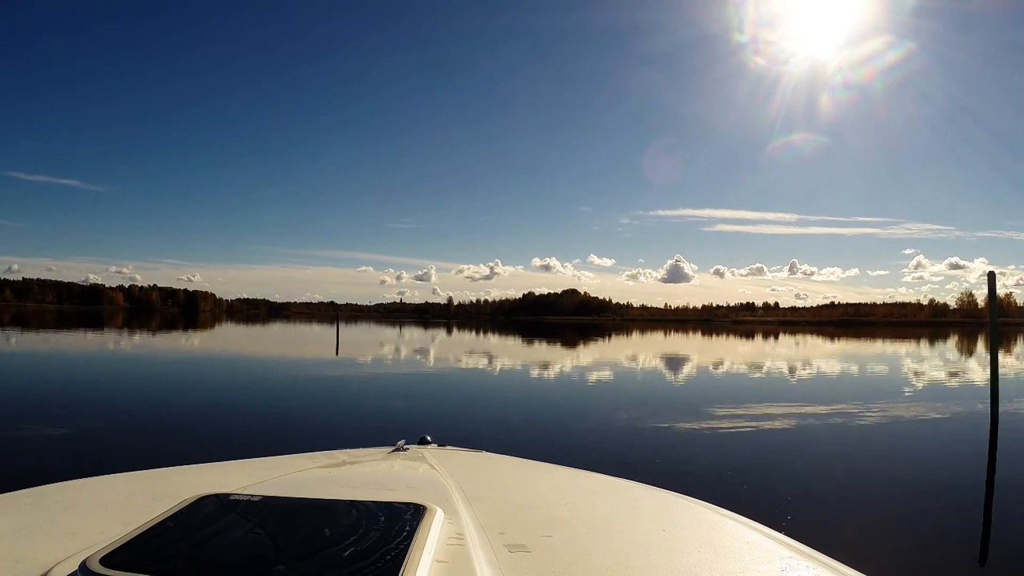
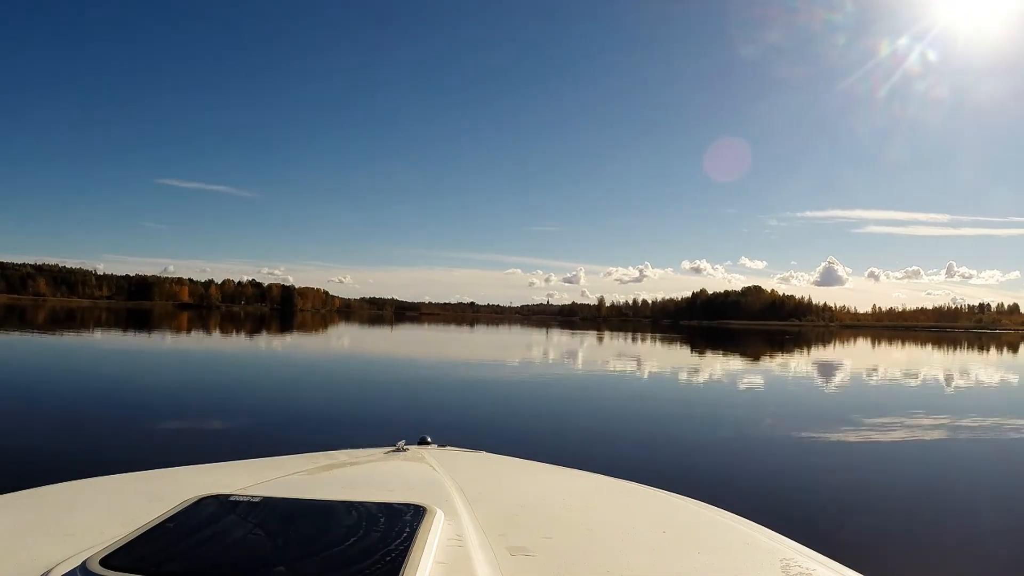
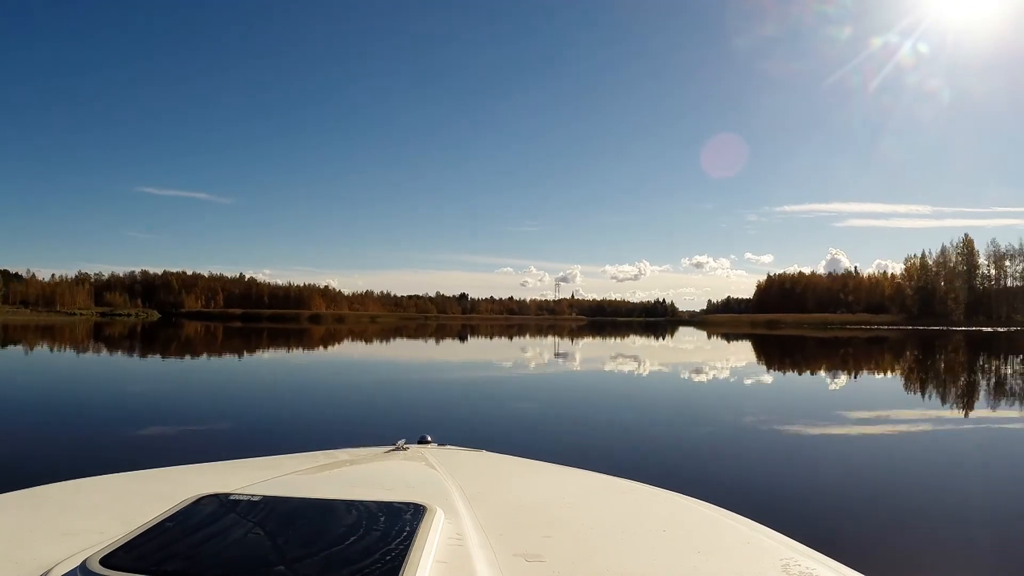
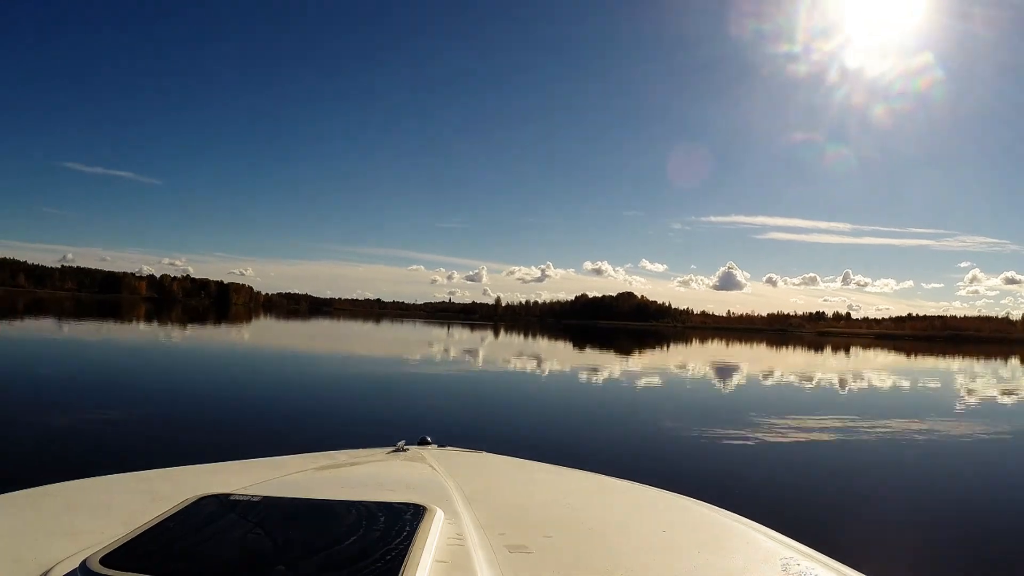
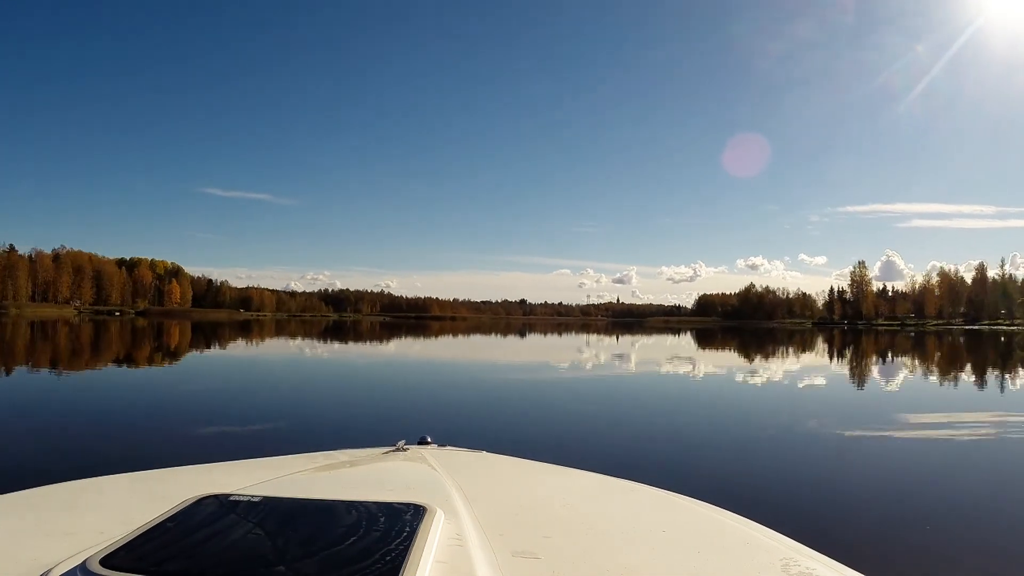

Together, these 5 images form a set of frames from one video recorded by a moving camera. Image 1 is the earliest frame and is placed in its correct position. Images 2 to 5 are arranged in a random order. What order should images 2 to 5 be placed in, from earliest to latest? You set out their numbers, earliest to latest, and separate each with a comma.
4, 2, 5, 3
